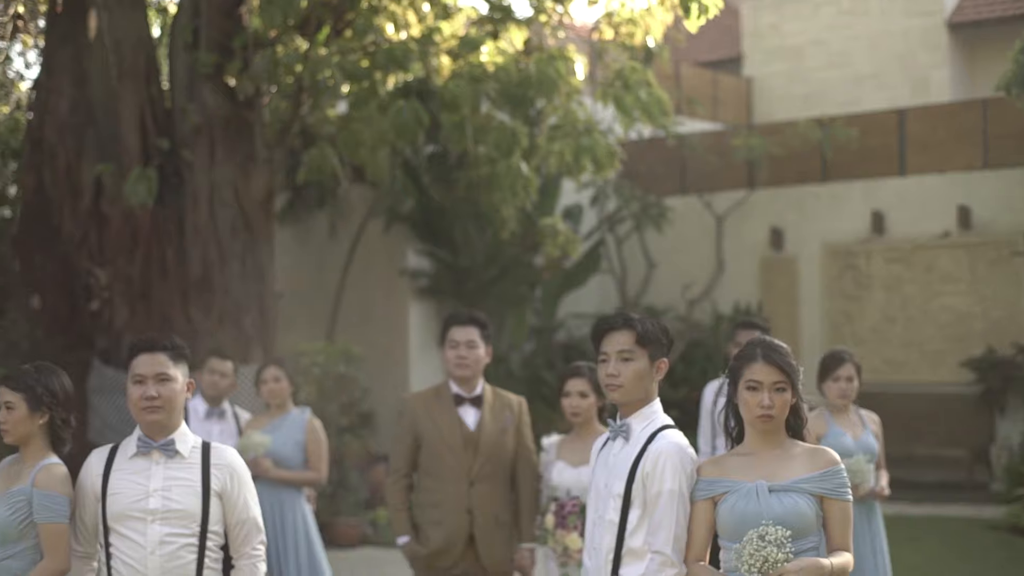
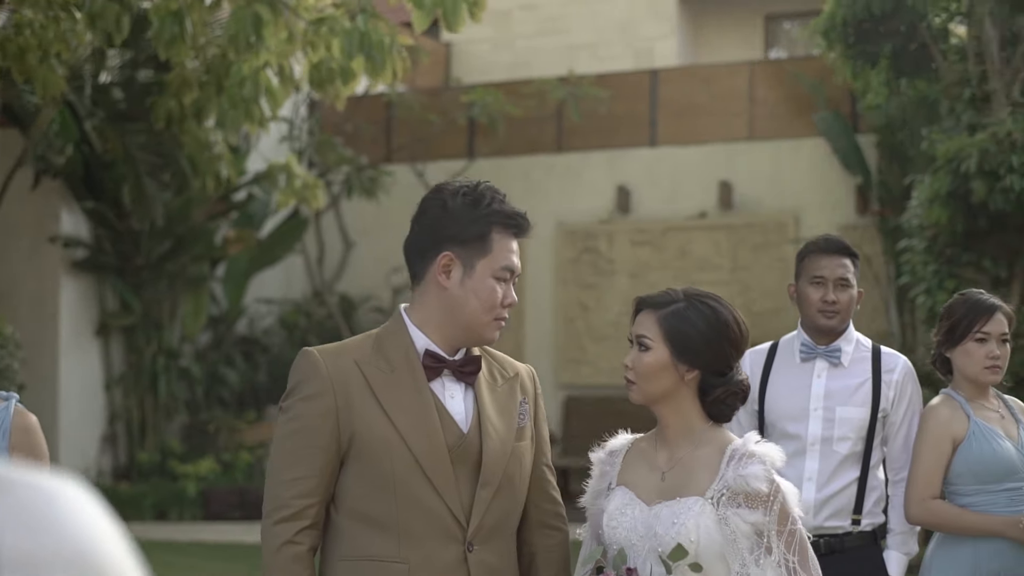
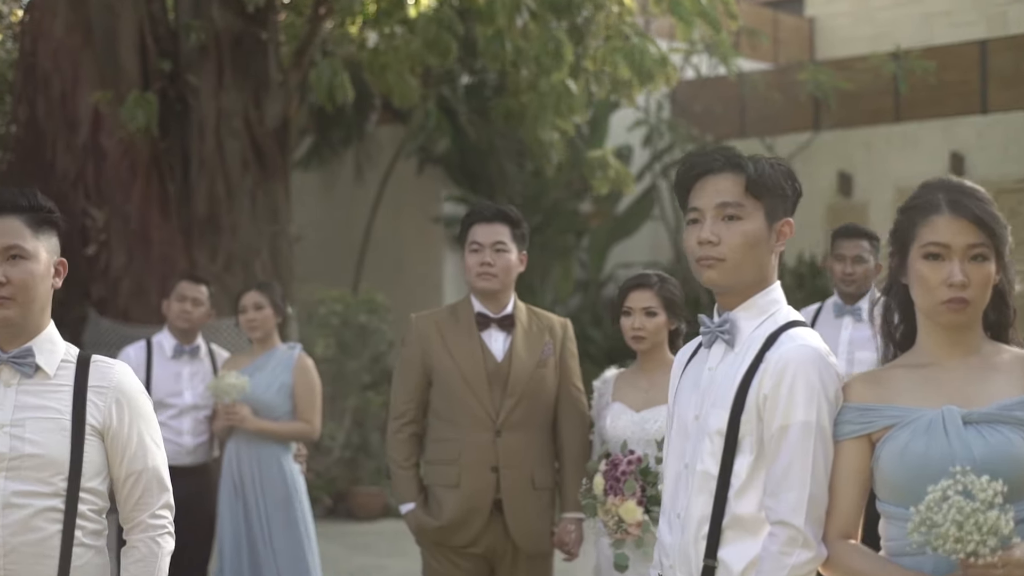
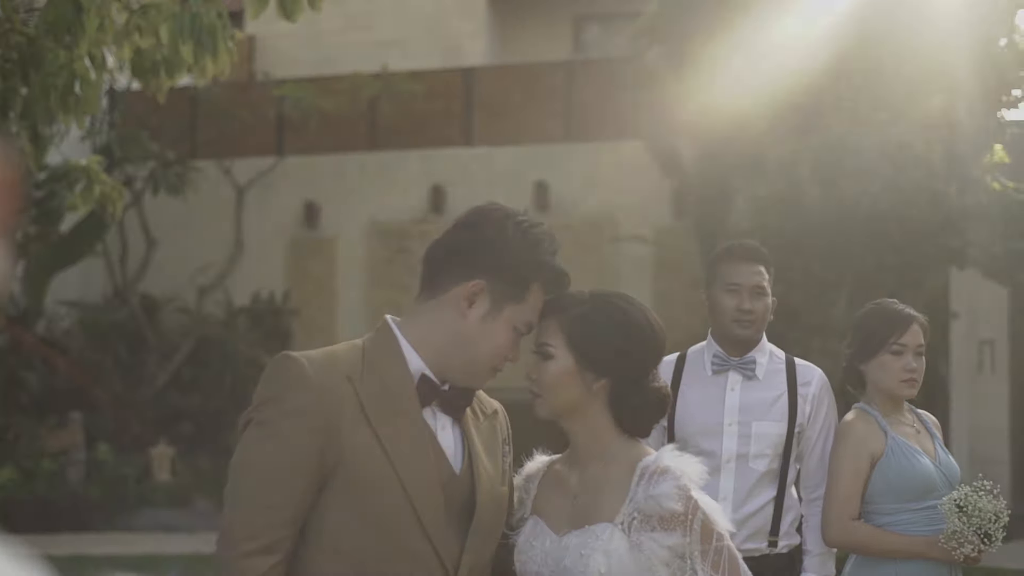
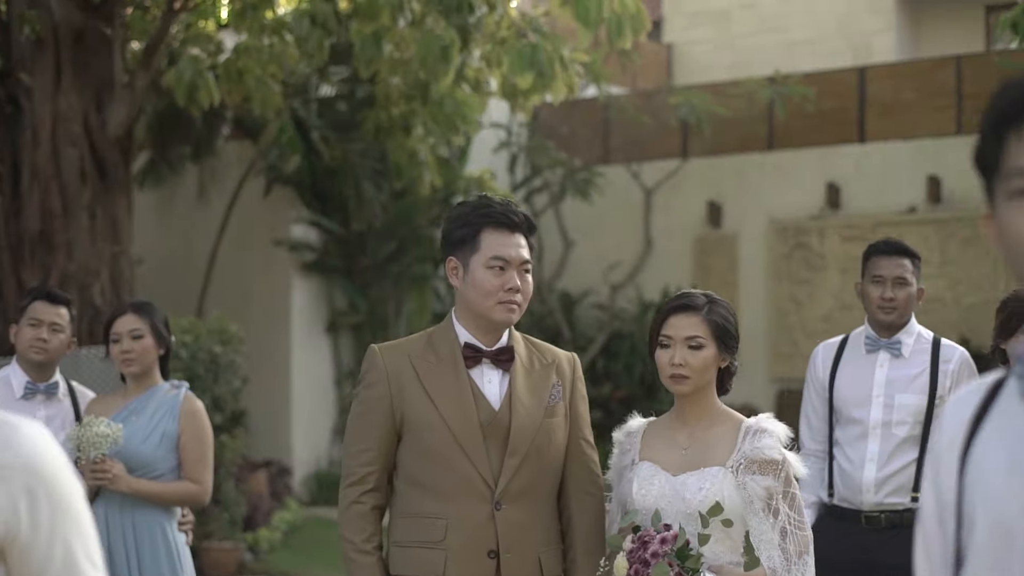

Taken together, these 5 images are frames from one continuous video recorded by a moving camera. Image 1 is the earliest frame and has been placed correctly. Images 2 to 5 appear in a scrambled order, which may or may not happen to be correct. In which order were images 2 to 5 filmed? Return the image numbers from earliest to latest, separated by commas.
3, 5, 2, 4
